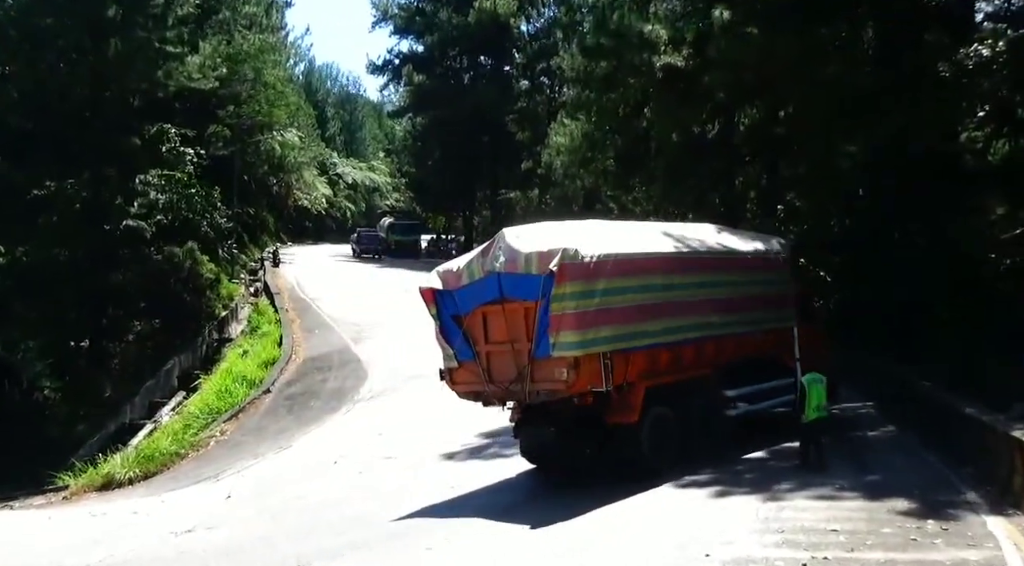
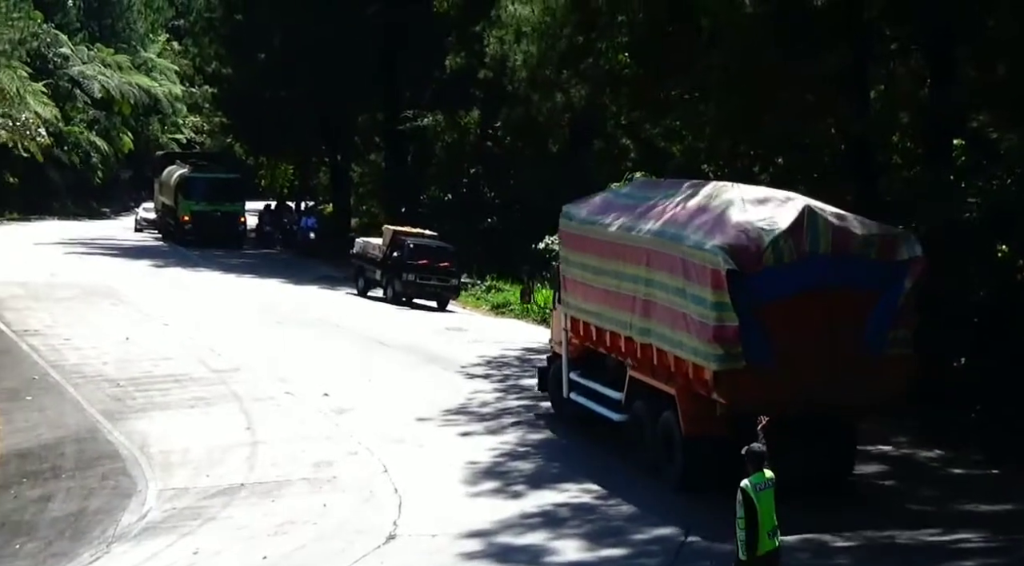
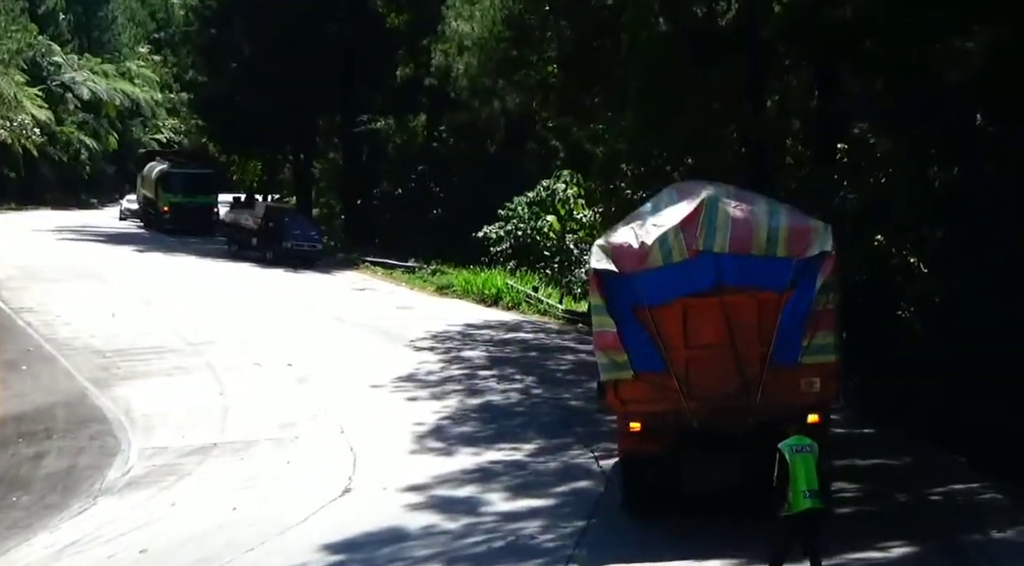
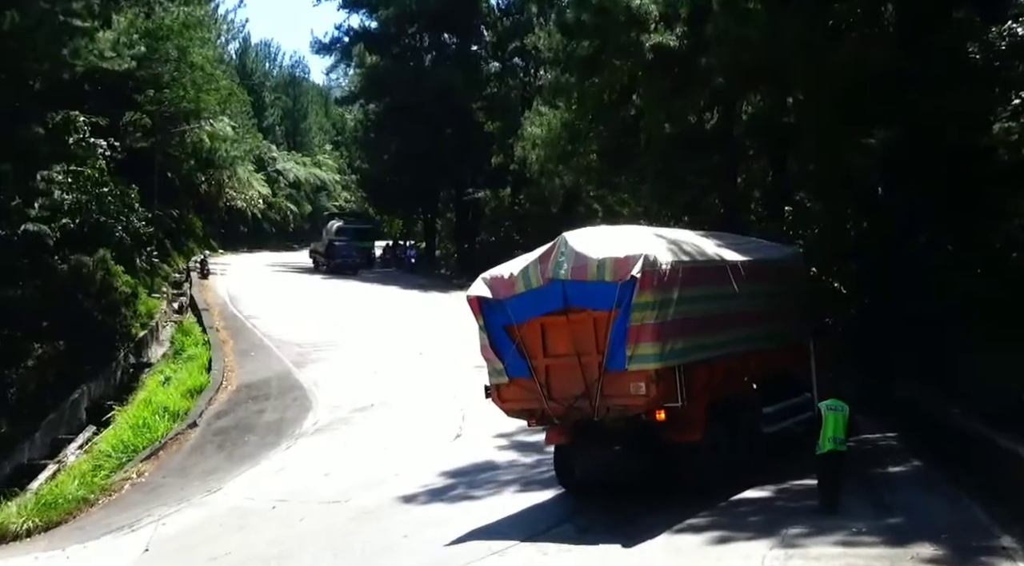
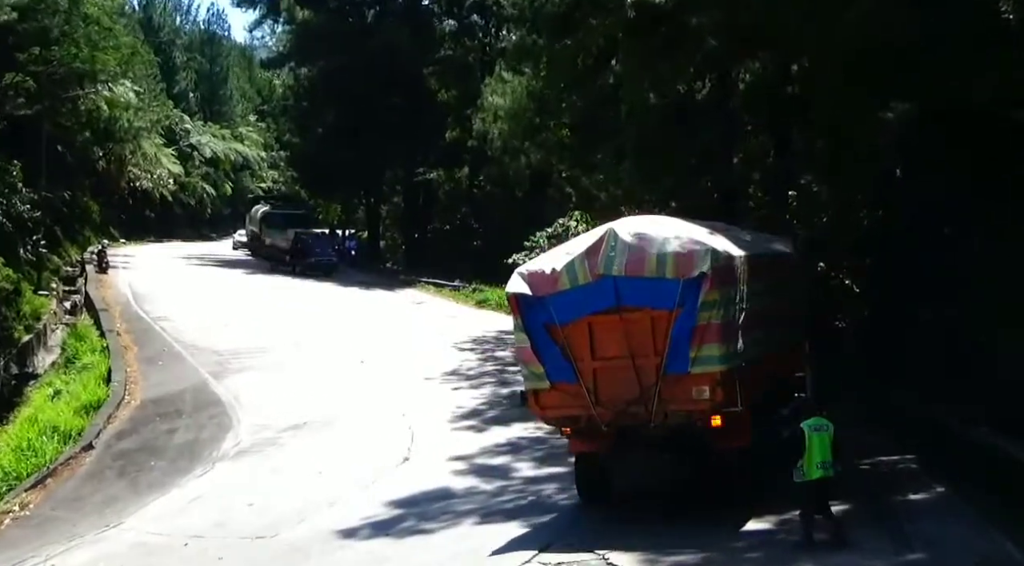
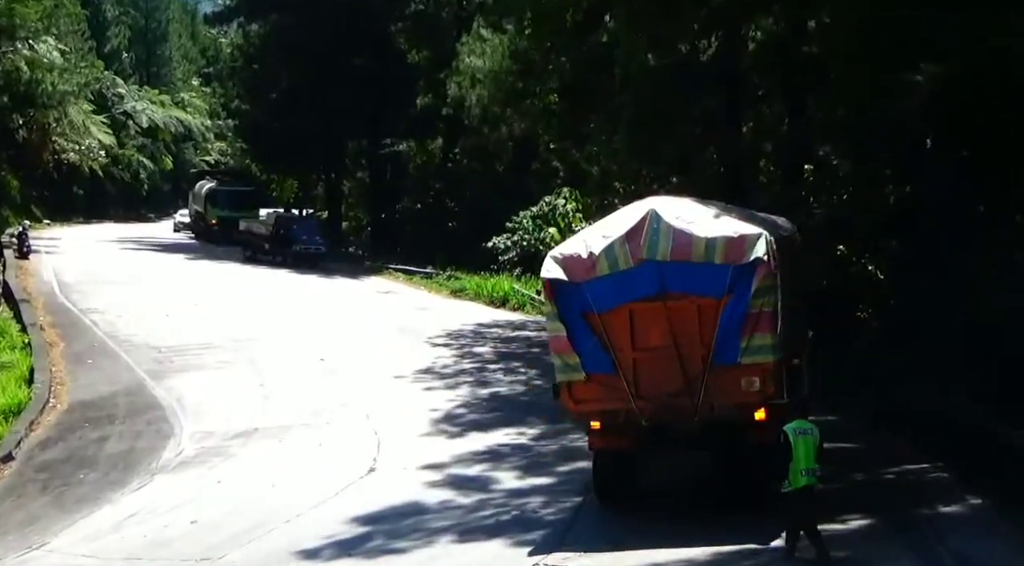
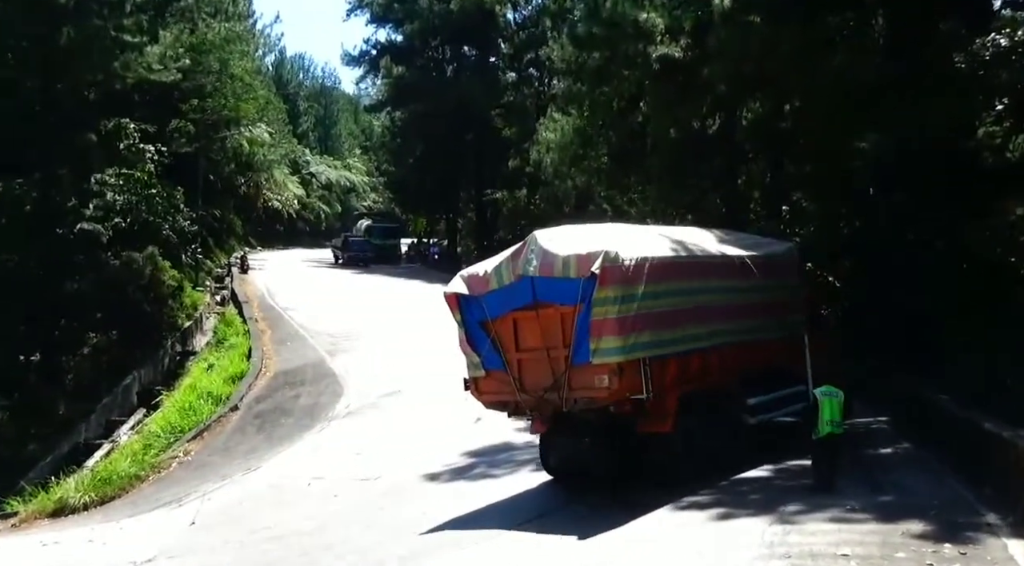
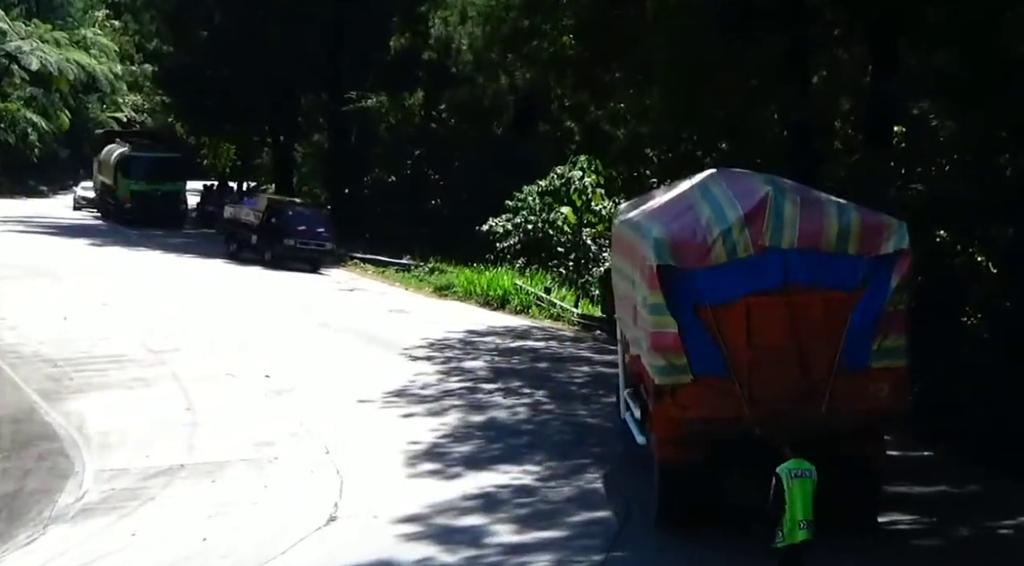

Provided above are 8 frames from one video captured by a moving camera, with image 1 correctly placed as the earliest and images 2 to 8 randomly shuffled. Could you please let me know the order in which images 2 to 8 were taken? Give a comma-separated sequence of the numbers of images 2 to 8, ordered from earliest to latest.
7, 4, 5, 6, 3, 8, 2
